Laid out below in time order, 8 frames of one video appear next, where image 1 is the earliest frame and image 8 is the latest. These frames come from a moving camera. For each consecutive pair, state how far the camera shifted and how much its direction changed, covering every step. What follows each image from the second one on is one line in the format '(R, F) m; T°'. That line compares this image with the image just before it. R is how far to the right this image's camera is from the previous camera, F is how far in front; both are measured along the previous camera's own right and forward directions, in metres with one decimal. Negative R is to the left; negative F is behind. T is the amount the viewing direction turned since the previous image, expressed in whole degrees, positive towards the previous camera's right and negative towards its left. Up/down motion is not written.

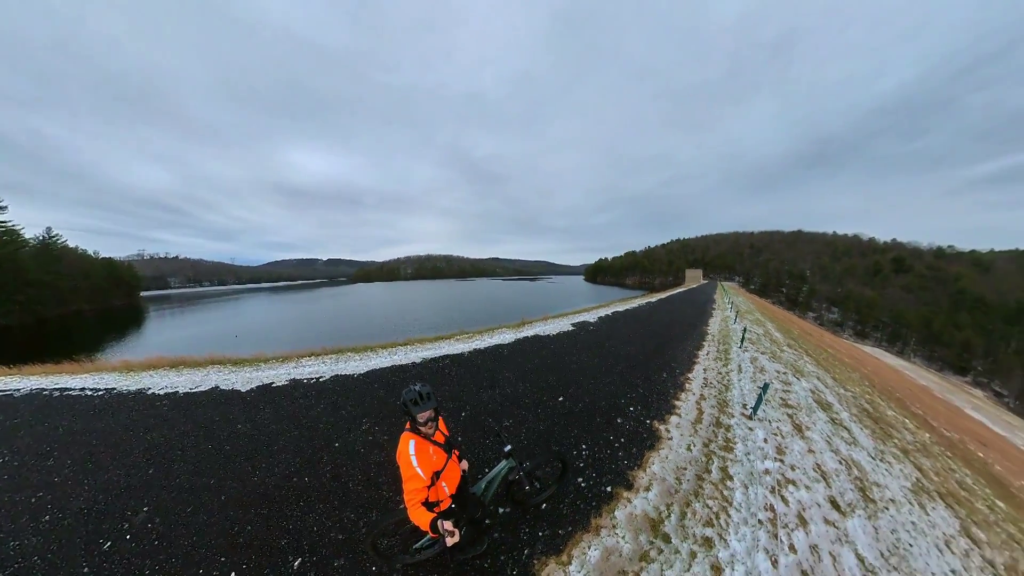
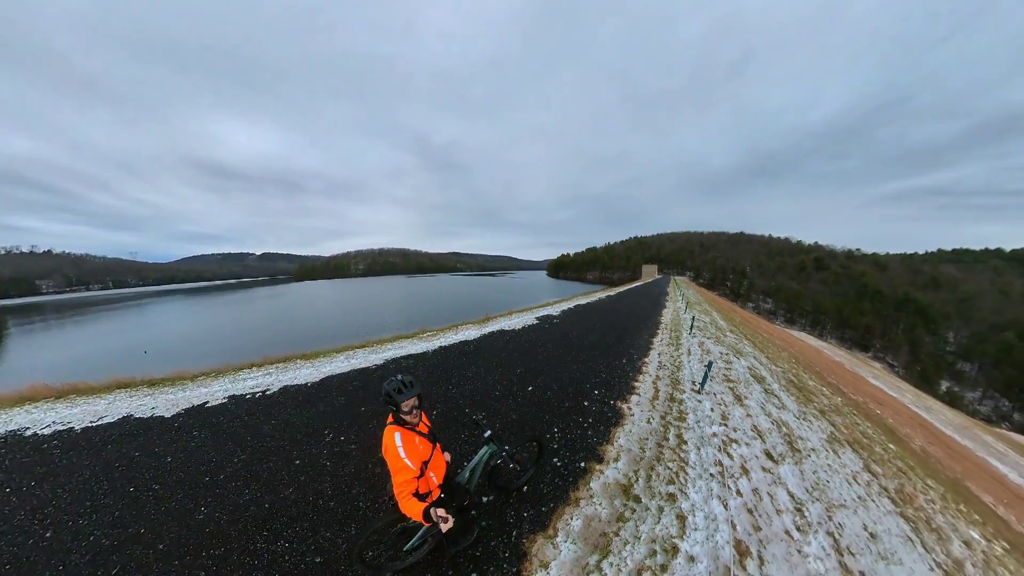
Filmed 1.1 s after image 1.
(-1.2, +0.2) m; +10°
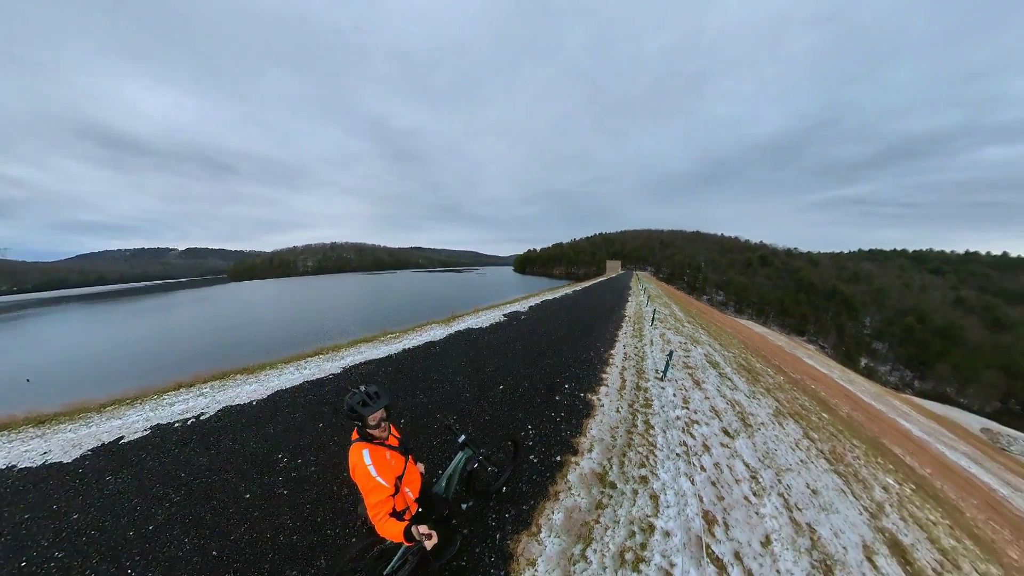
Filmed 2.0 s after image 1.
(-0.8, +0.3) m; +9°
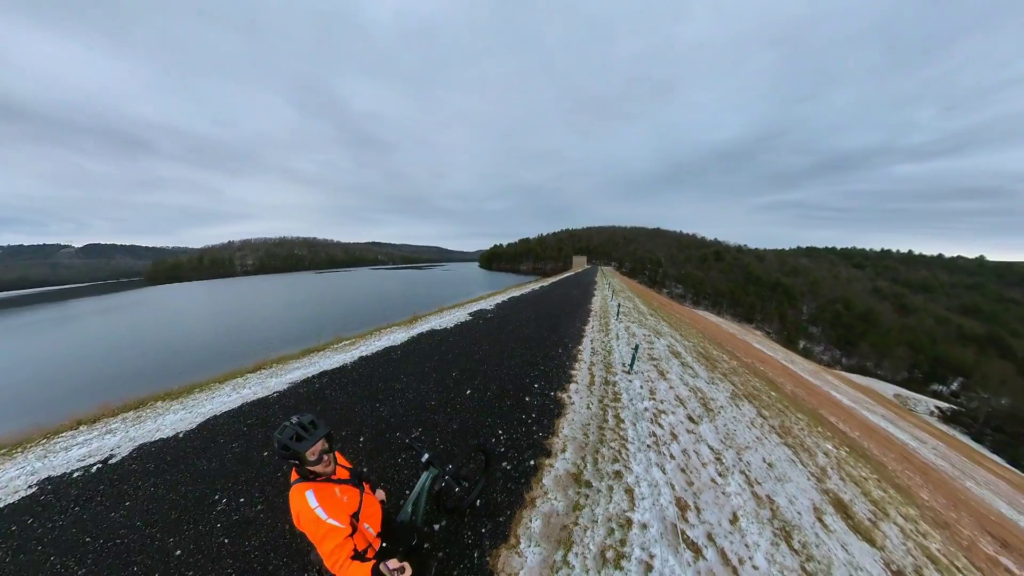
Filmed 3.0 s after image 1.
(-0.7, +0.3) m; +9°
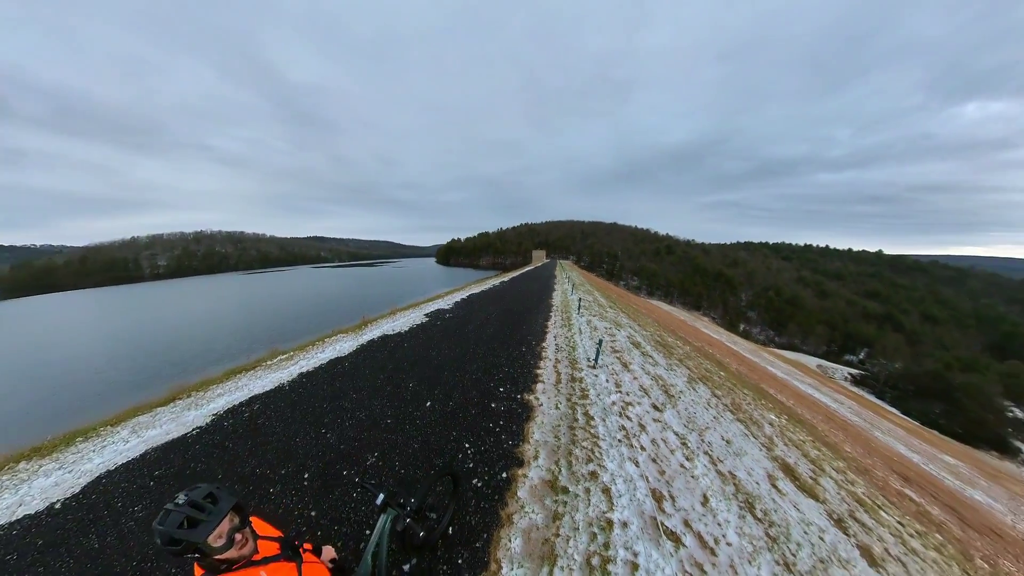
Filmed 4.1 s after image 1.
(-0.8, +0.4) m; +11°
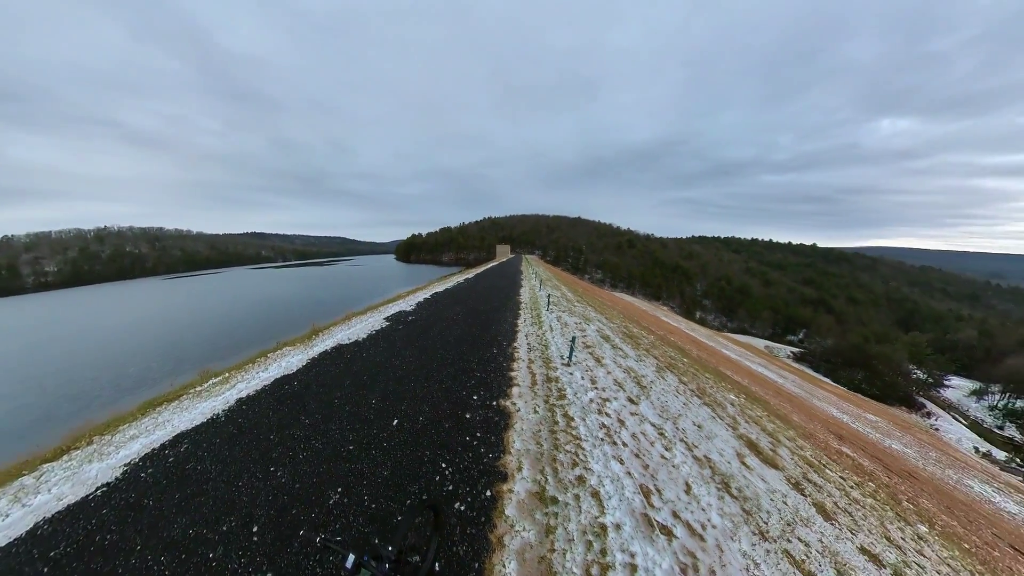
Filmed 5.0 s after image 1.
(-0.6, +0.3) m; +9°
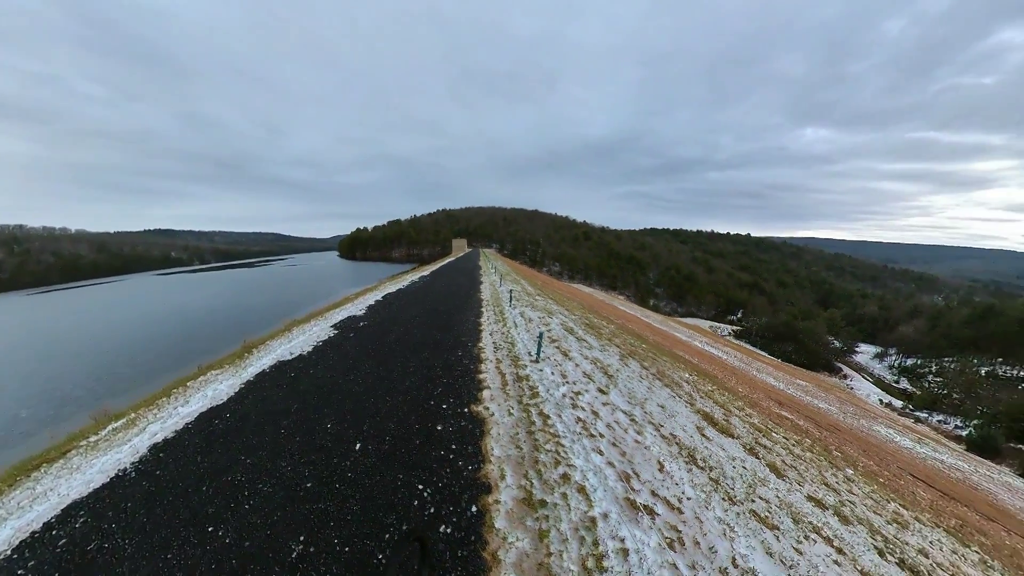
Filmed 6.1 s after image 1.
(-0.7, +0.4) m; +10°
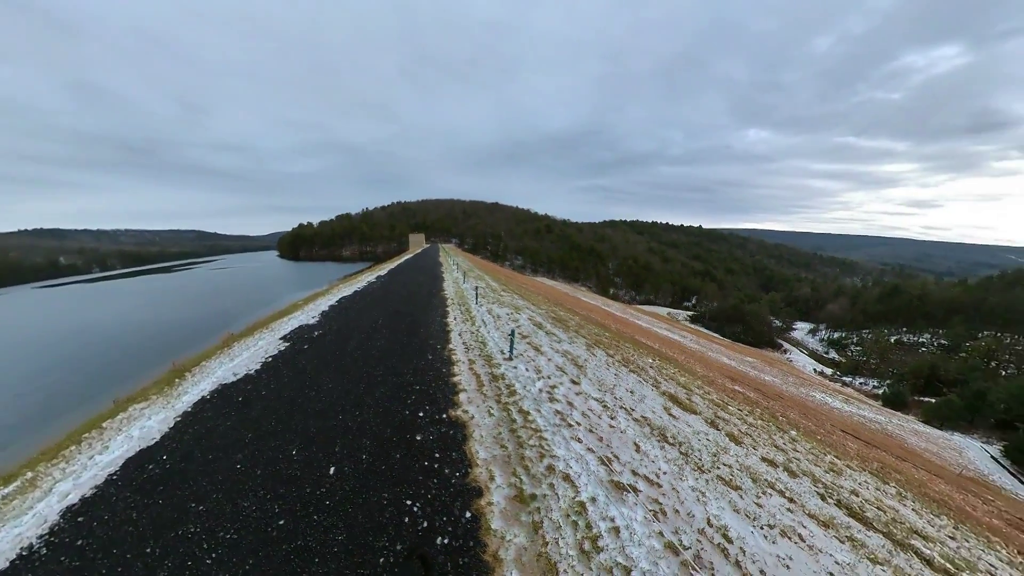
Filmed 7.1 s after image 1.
(-0.5, +0.3) m; +9°
